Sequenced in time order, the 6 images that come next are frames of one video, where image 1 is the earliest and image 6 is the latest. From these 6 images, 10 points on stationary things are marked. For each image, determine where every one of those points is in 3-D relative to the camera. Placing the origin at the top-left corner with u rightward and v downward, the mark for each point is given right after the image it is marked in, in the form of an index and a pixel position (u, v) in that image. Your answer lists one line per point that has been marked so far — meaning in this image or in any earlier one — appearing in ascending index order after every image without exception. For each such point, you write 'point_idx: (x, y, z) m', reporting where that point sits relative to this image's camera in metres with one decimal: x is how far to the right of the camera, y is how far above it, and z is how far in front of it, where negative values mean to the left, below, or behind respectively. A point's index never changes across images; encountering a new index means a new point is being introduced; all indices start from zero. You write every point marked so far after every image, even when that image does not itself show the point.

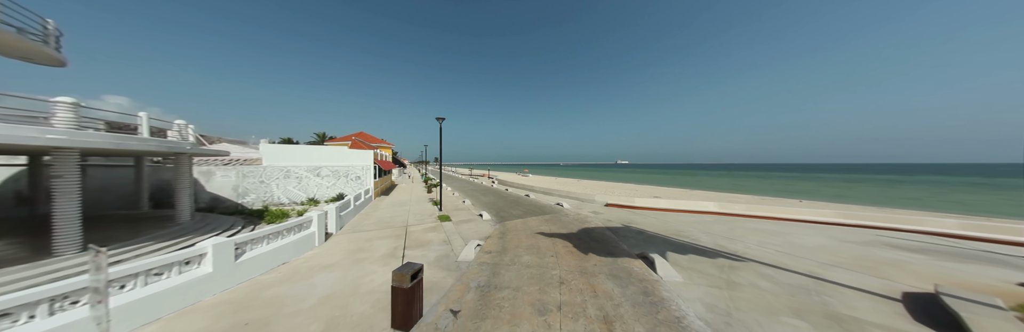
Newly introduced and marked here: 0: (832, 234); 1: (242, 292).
0: (+12.8, -2.7, +7.8) m
1: (-6.6, -3.1, +4.9) m
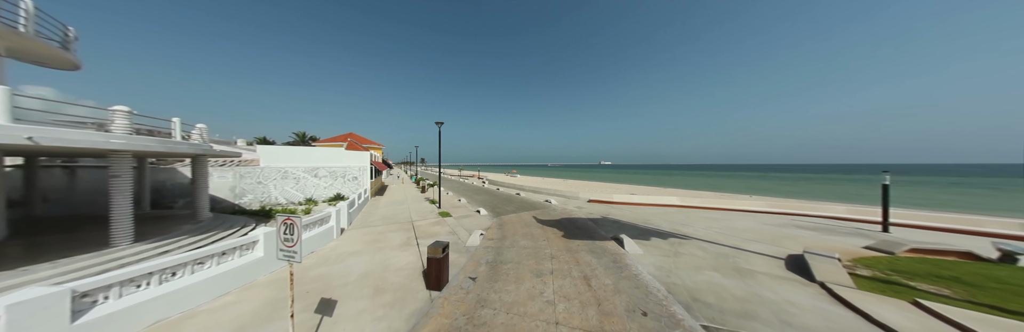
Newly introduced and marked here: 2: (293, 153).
0: (+12.6, -2.7, +10.0) m
1: (-6.5, -3.1, +5.8) m
2: (-16.2, +1.0, +14.8) m
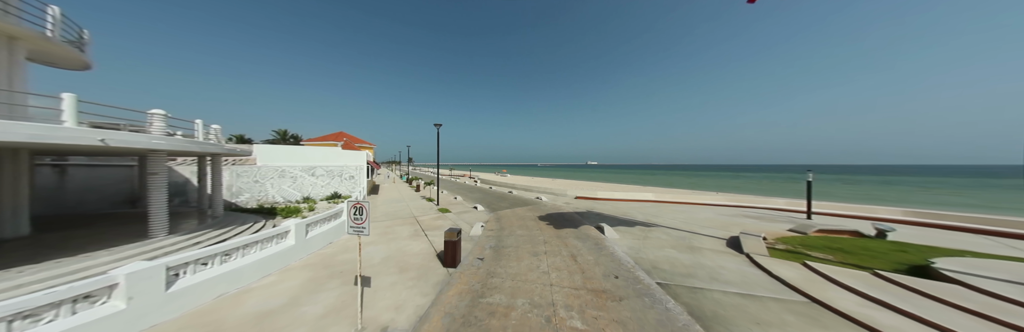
0: (+12.4, -2.7, +11.9) m
1: (-6.4, -3.1, +6.6) m
2: (-16.7, +1.1, +15.0) m
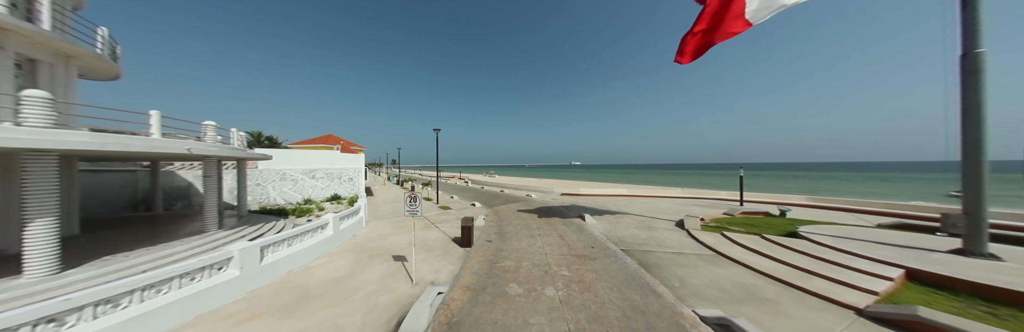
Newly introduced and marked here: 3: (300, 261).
0: (+12.0, -2.6, +14.6) m
1: (-6.3, -3.2, +7.8) m
2: (-17.3, +0.8, +15.6) m
3: (-6.7, -3.0, +6.3) m
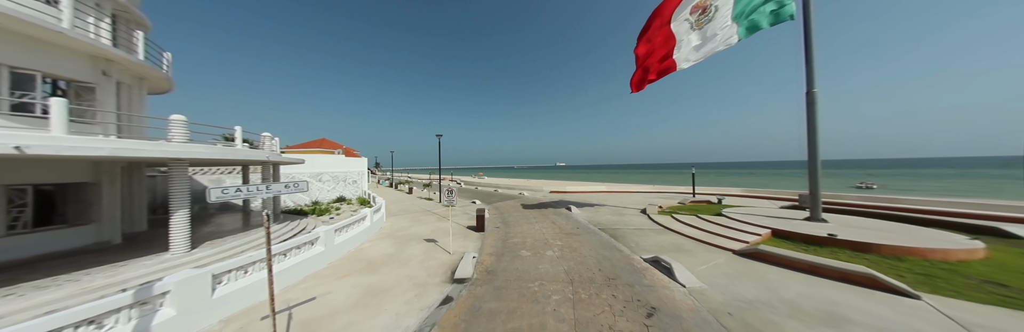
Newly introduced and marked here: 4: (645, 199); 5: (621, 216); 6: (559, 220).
0: (+11.7, -2.6, +17.6) m
1: (-6.1, -3.3, +9.5) m
2: (-17.6, +0.5, +16.5) m
3: (-6.4, -3.1, +8.0) m
4: (+10.8, -2.7, +16.0) m
5: (+6.3, -2.9, +11.5) m
6: (+2.6, -3.0, +11.1) m
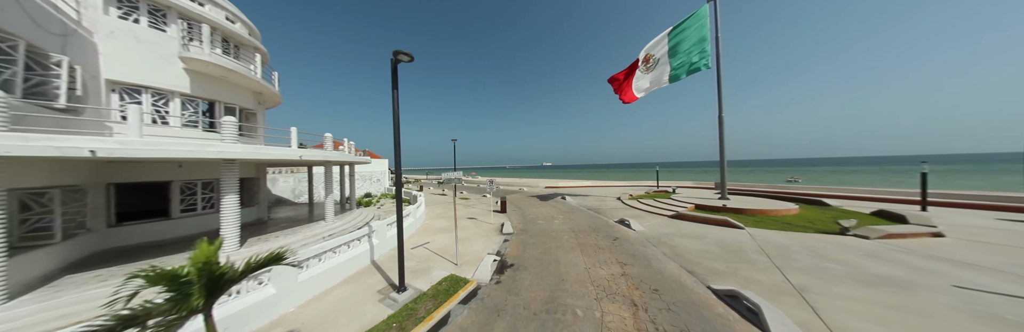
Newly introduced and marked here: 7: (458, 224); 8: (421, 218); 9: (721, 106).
0: (+12.1, -2.5, +22.1) m
1: (-5.1, -3.3, +12.9) m
2: (-17.1, +0.4, +19.1) m
3: (-5.3, -3.1, +11.3) m
4: (+11.3, -2.6, +20.5) m
5: (+7.2, -2.8, +15.7) m
6: (+3.5, -2.9, +15.1) m
7: (-3.1, -3.3, +11.0) m
8: (-5.2, -3.1, +11.4) m
9: (+14.0, +4.0, +13.3) m
